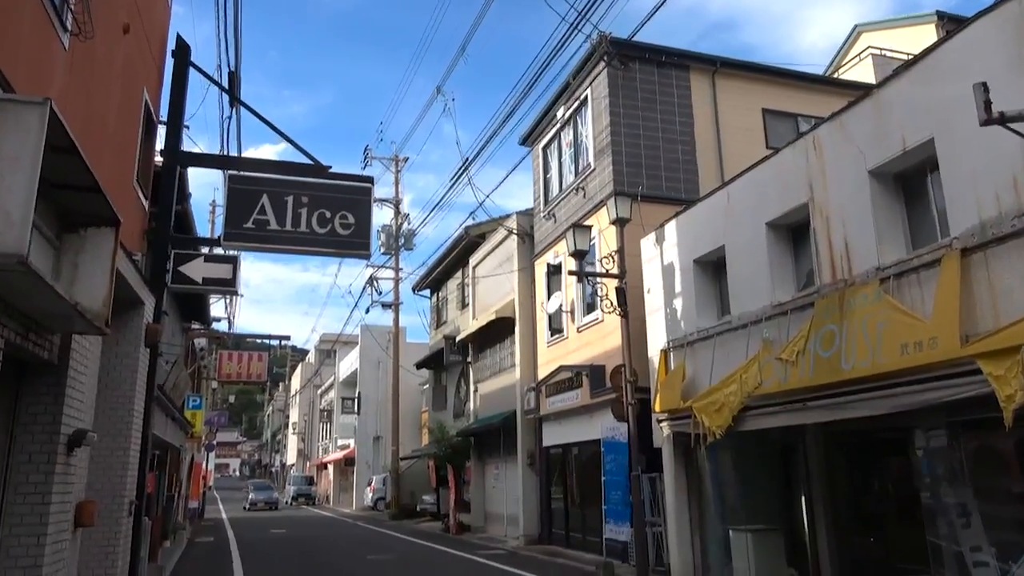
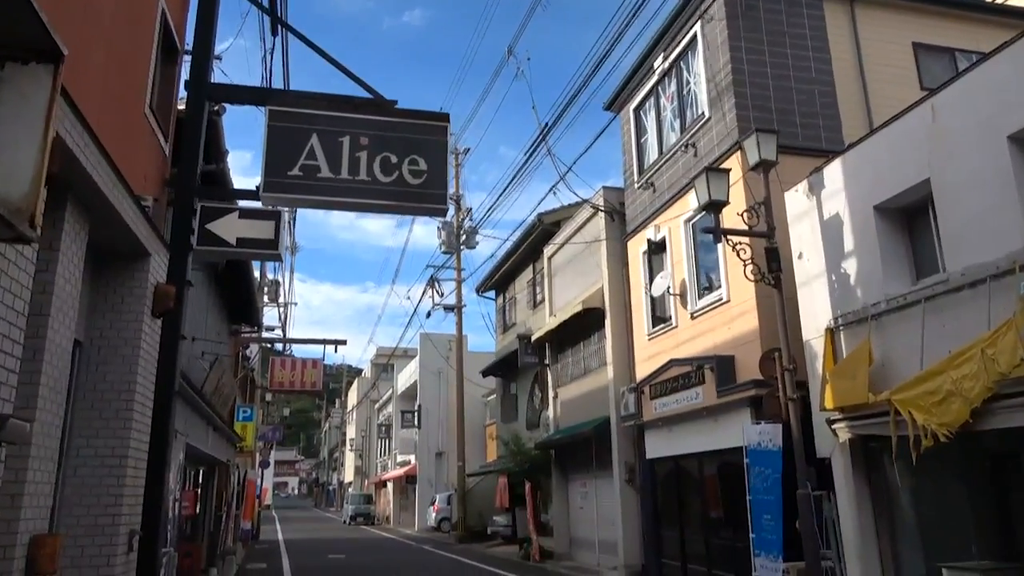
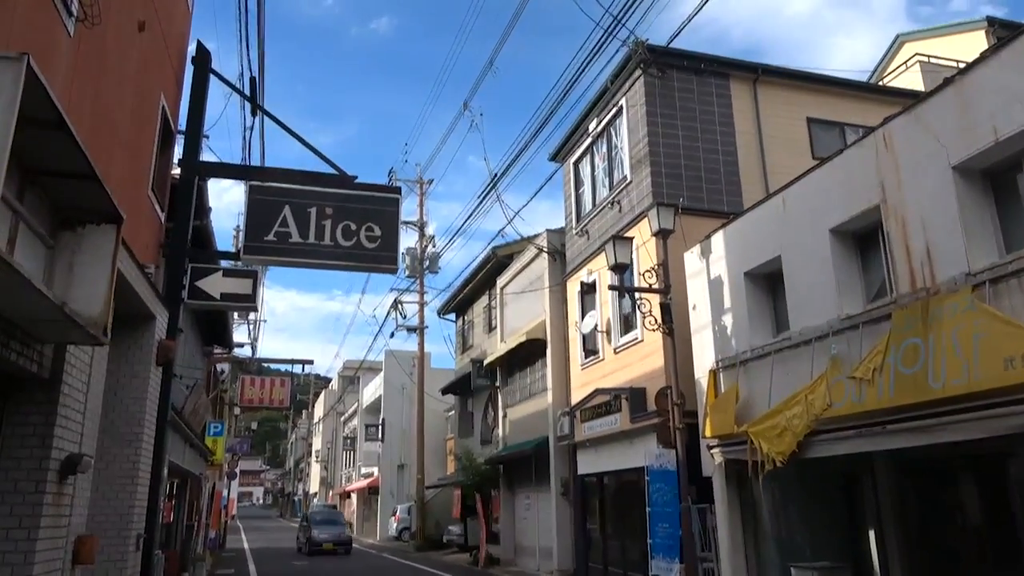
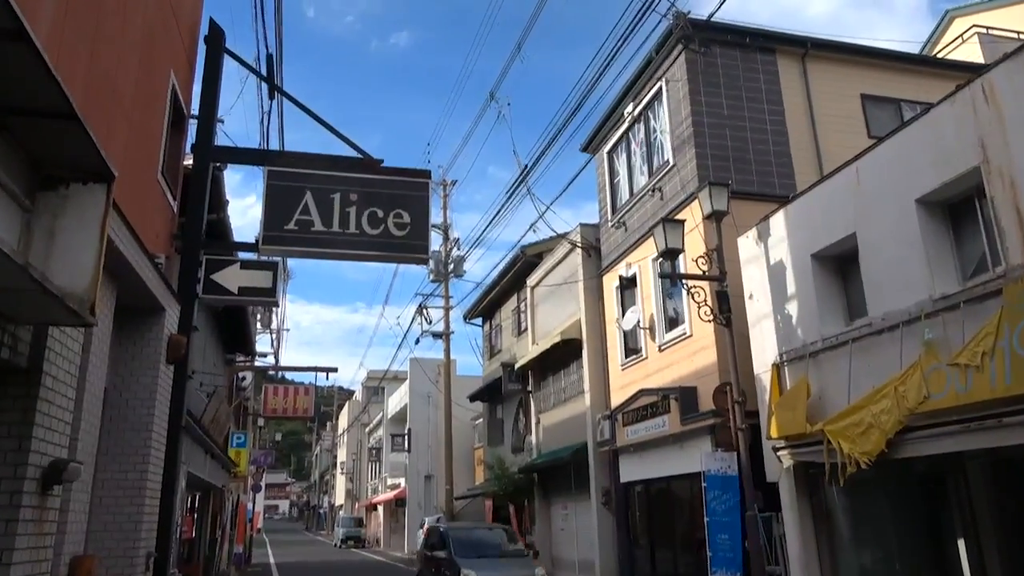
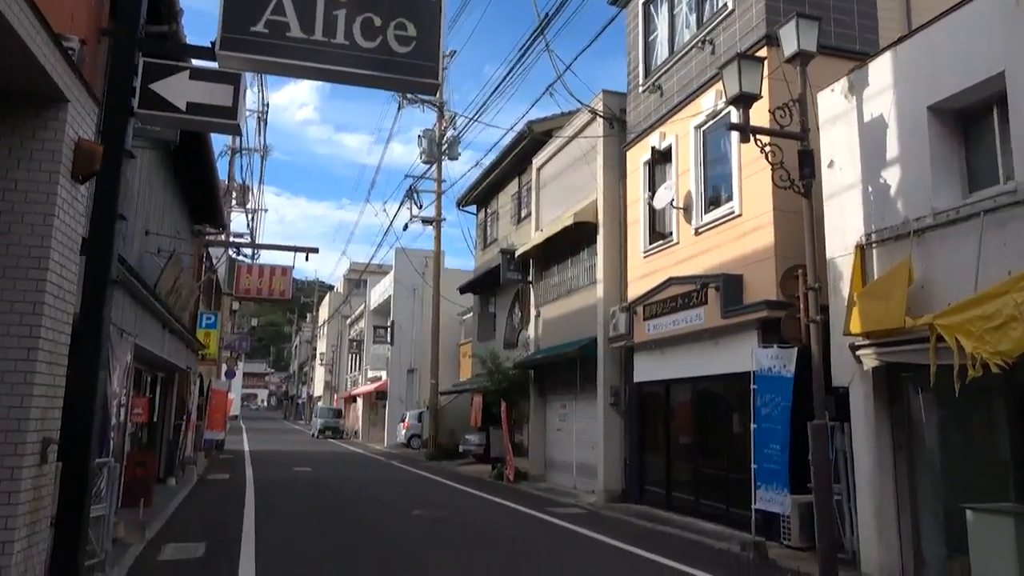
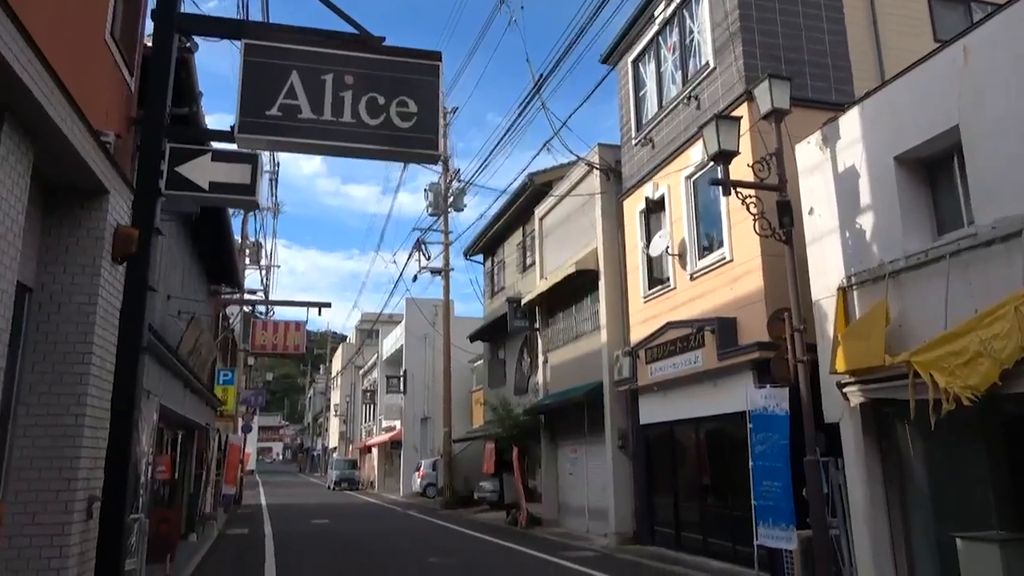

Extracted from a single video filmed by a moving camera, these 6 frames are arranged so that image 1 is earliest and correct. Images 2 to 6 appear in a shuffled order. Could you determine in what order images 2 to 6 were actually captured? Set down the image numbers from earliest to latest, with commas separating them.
3, 4, 2, 6, 5
